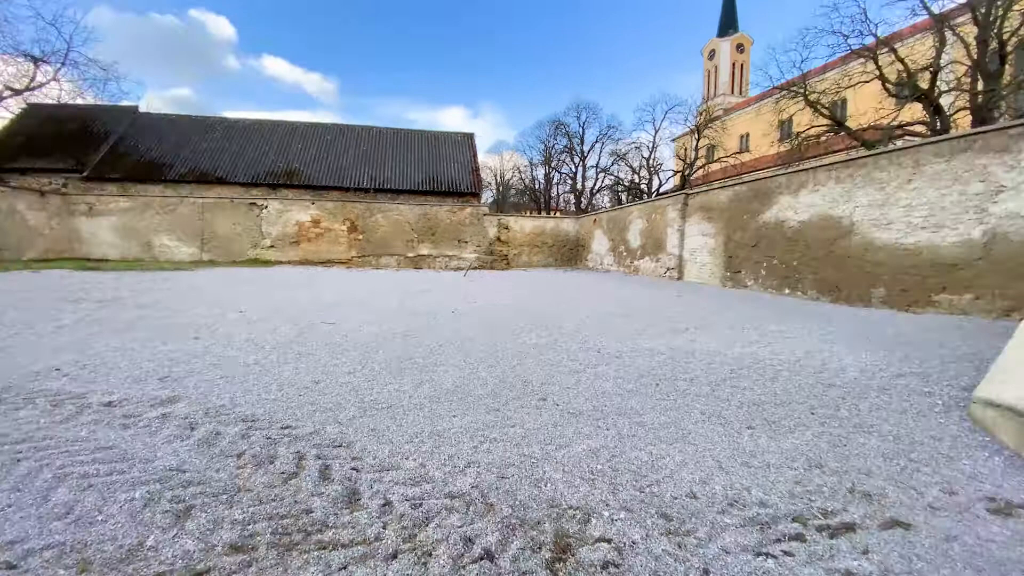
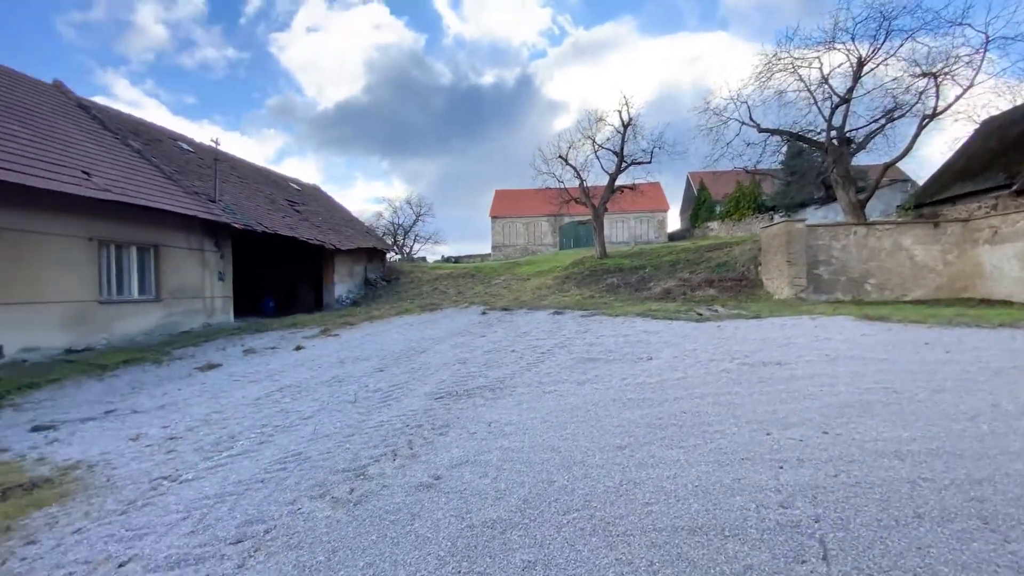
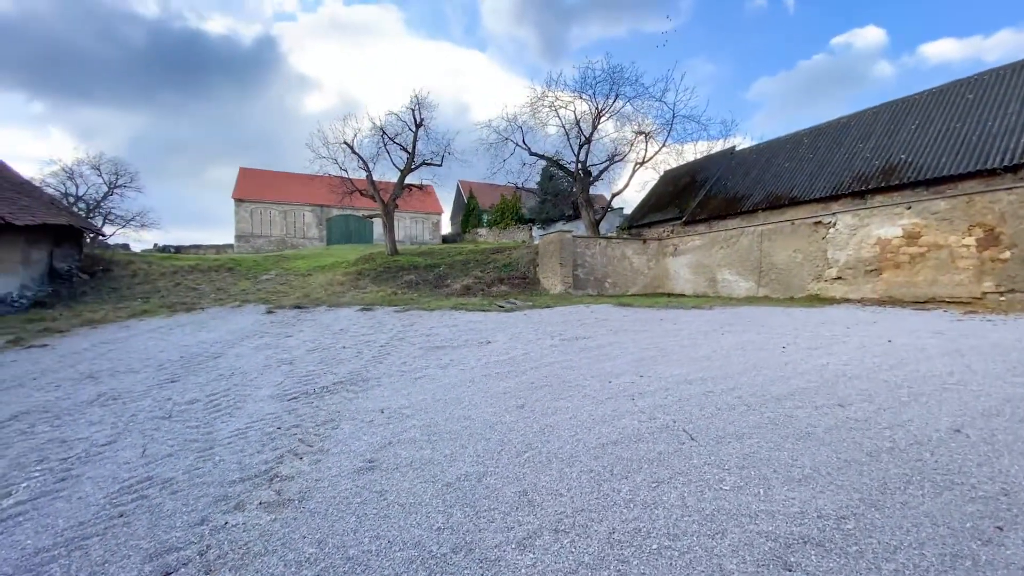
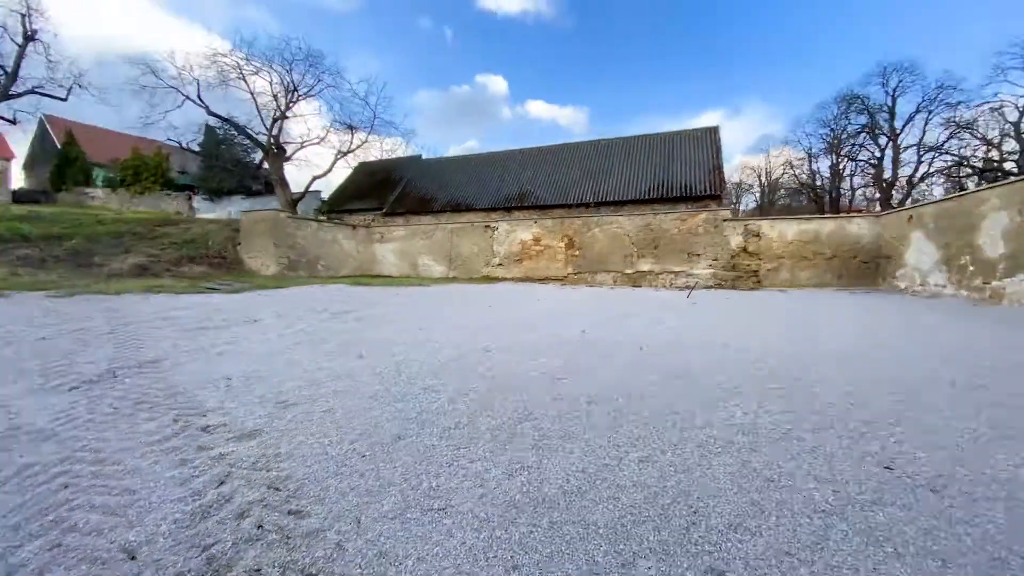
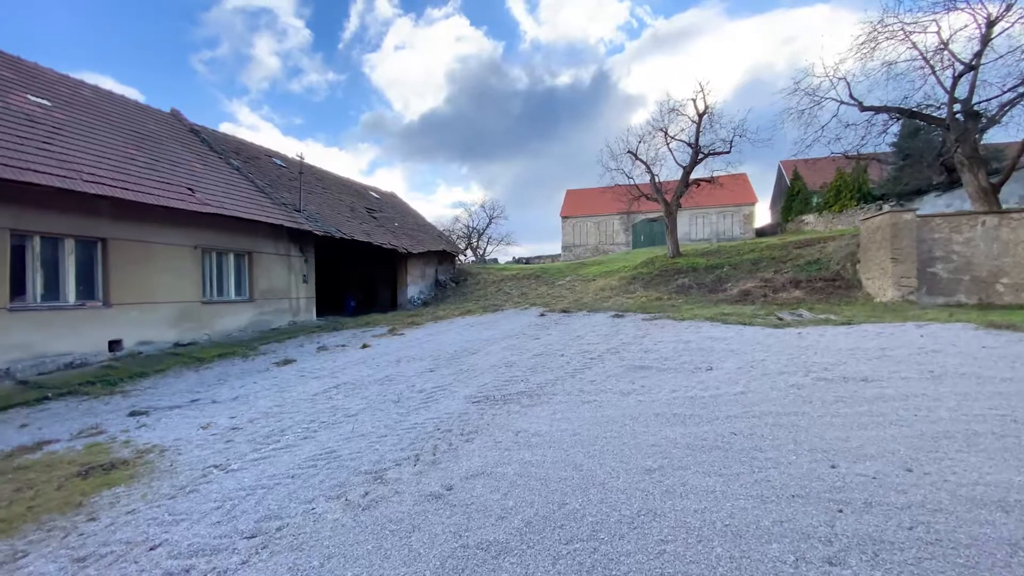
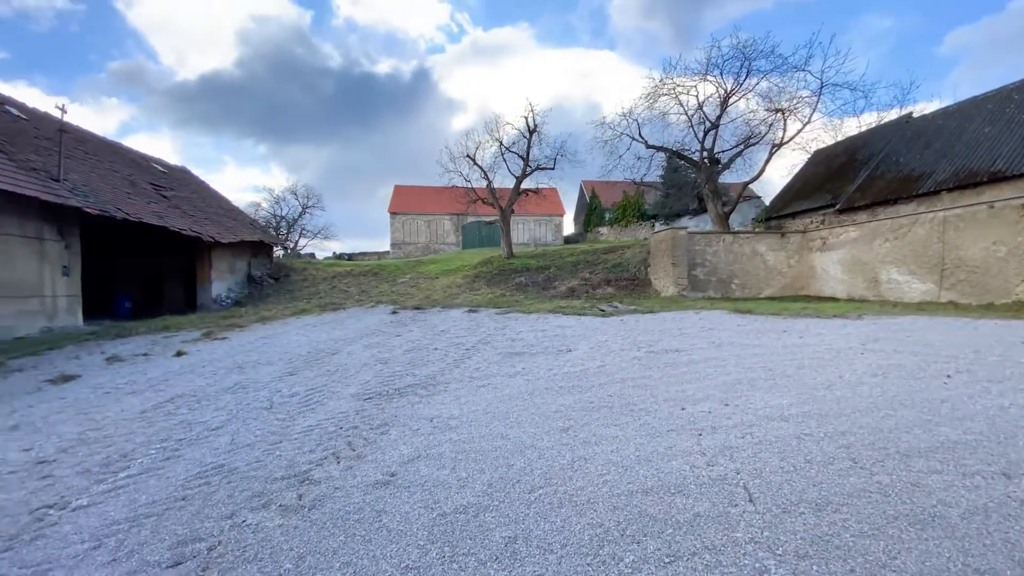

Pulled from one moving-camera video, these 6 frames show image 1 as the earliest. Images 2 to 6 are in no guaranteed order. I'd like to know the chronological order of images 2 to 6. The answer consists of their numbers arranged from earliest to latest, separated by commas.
4, 3, 6, 2, 5
